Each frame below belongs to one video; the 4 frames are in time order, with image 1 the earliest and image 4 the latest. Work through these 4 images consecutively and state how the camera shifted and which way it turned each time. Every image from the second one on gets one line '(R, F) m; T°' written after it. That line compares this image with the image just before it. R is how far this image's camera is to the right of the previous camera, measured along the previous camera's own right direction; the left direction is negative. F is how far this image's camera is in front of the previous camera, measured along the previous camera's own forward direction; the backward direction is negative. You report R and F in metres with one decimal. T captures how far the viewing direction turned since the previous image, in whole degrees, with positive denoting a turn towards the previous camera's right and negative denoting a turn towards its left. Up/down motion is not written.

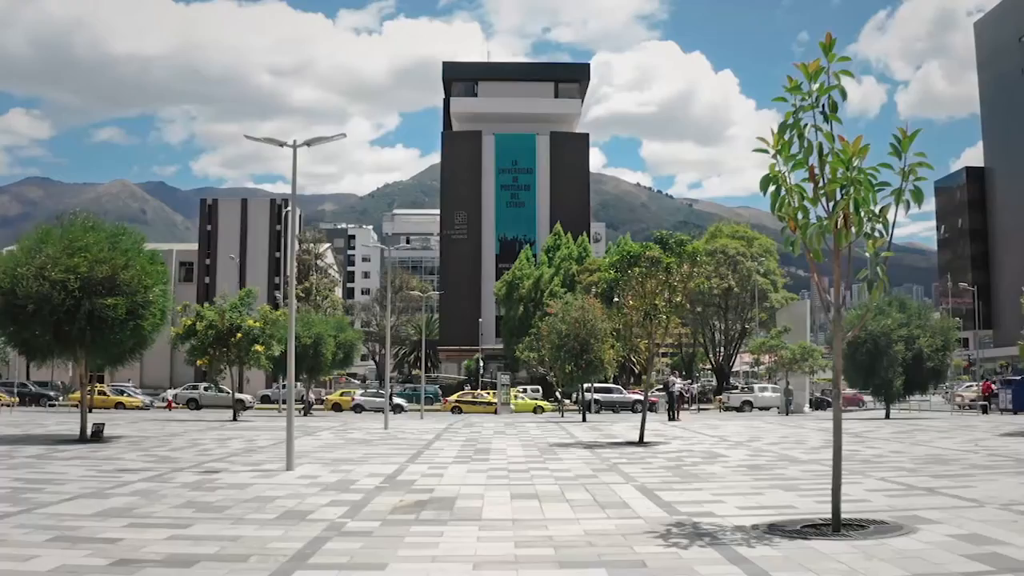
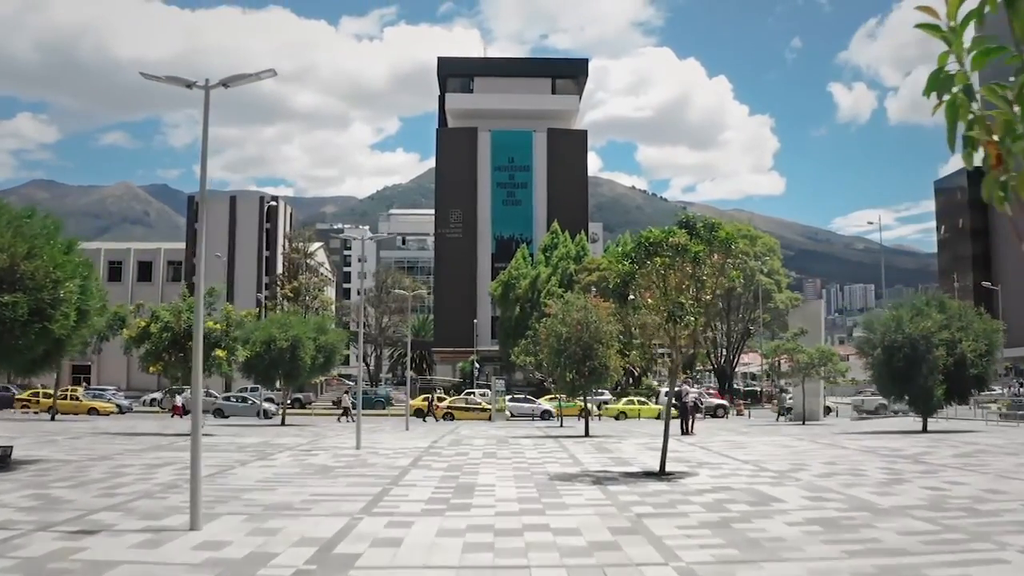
(+0.1, +3.0) m; 0°
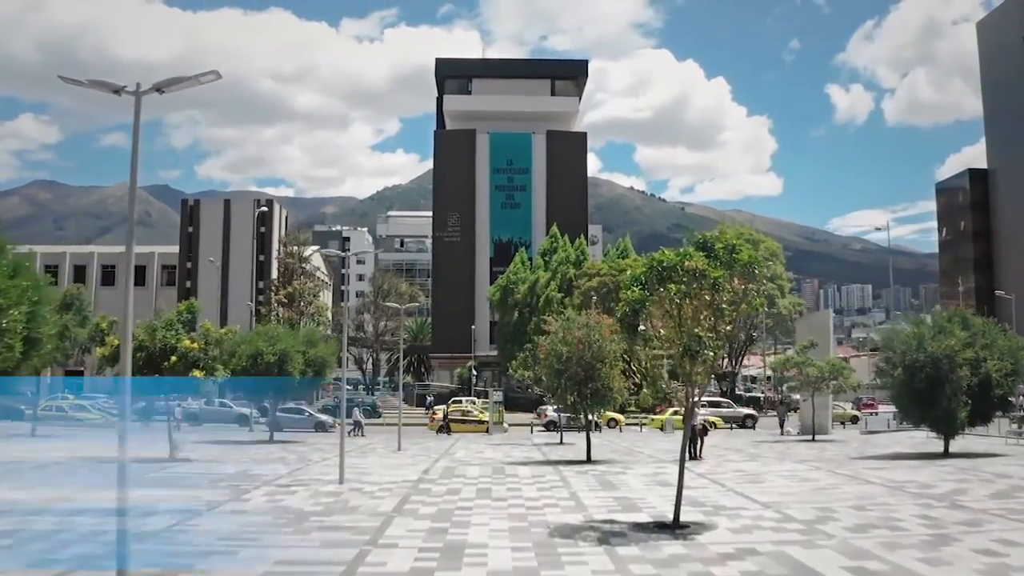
(+0.1, +1.4) m; 0°
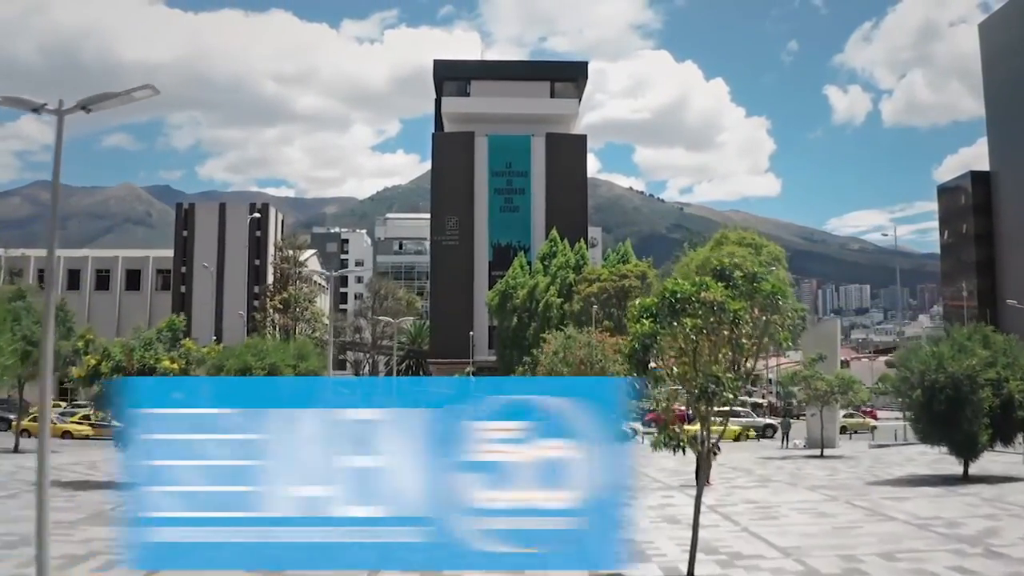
(0.0, +1.2) m; 0°
